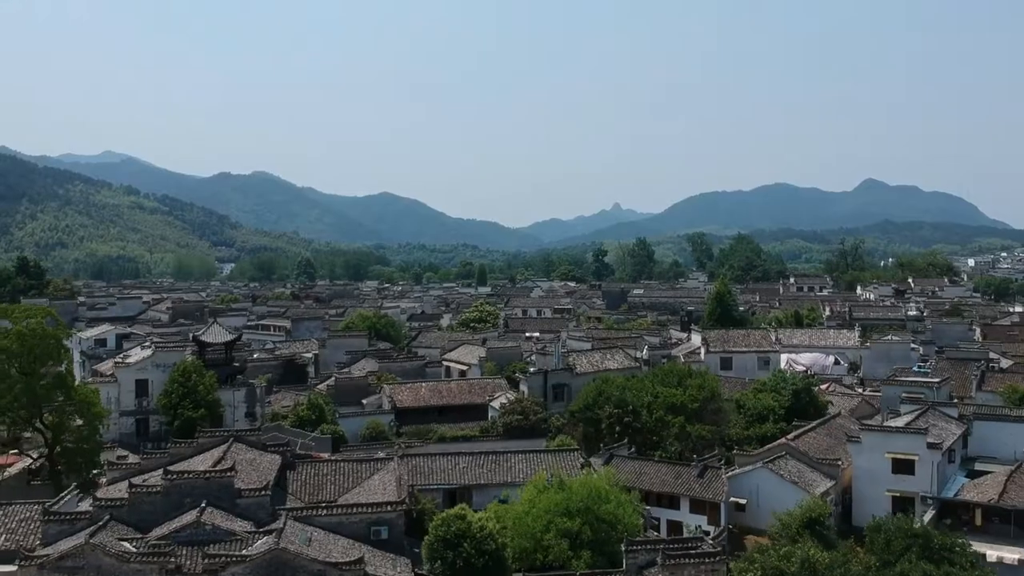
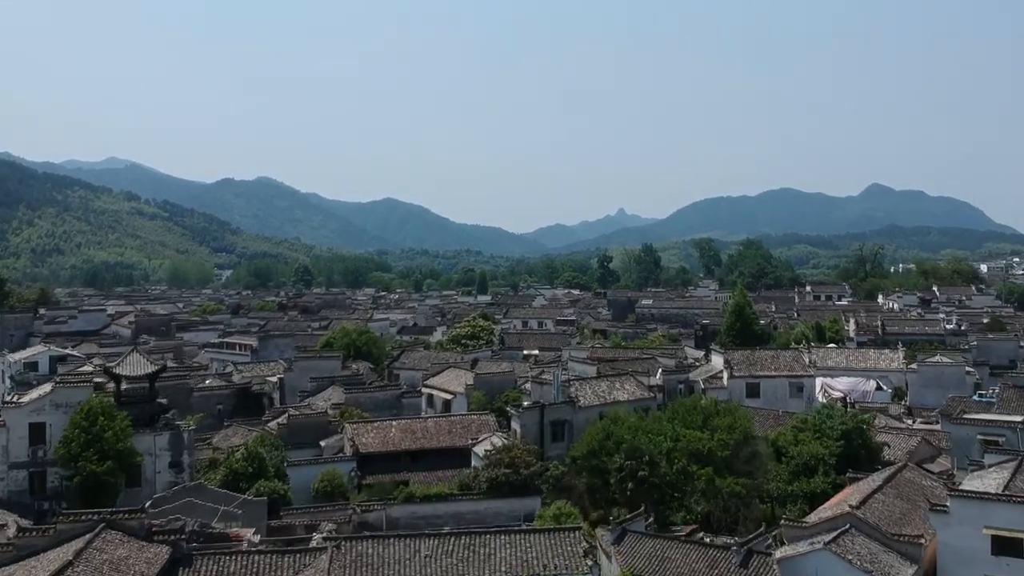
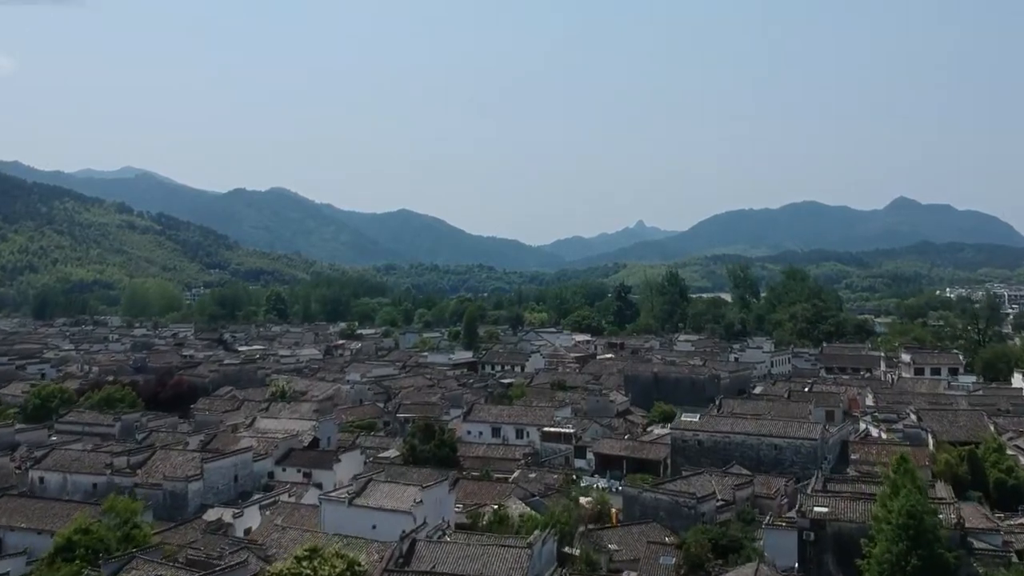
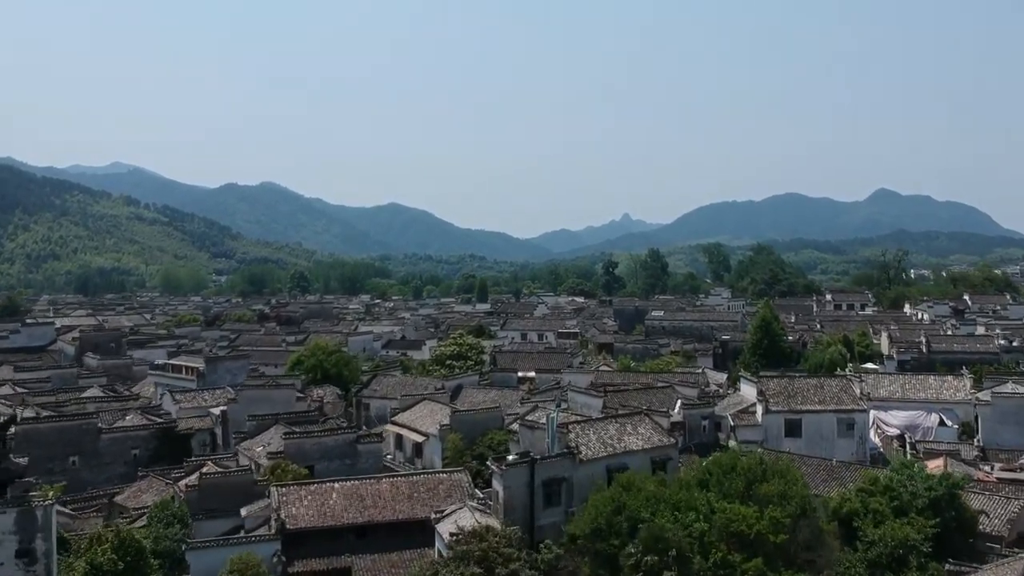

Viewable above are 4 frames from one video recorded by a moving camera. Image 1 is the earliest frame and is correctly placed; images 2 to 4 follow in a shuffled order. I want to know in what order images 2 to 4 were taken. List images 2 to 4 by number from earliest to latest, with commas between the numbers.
2, 4, 3
